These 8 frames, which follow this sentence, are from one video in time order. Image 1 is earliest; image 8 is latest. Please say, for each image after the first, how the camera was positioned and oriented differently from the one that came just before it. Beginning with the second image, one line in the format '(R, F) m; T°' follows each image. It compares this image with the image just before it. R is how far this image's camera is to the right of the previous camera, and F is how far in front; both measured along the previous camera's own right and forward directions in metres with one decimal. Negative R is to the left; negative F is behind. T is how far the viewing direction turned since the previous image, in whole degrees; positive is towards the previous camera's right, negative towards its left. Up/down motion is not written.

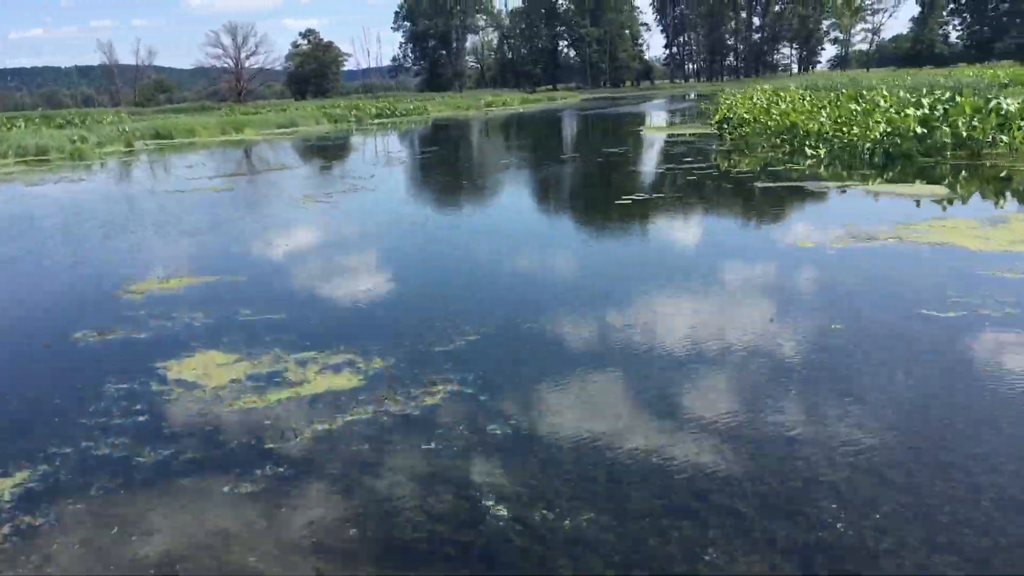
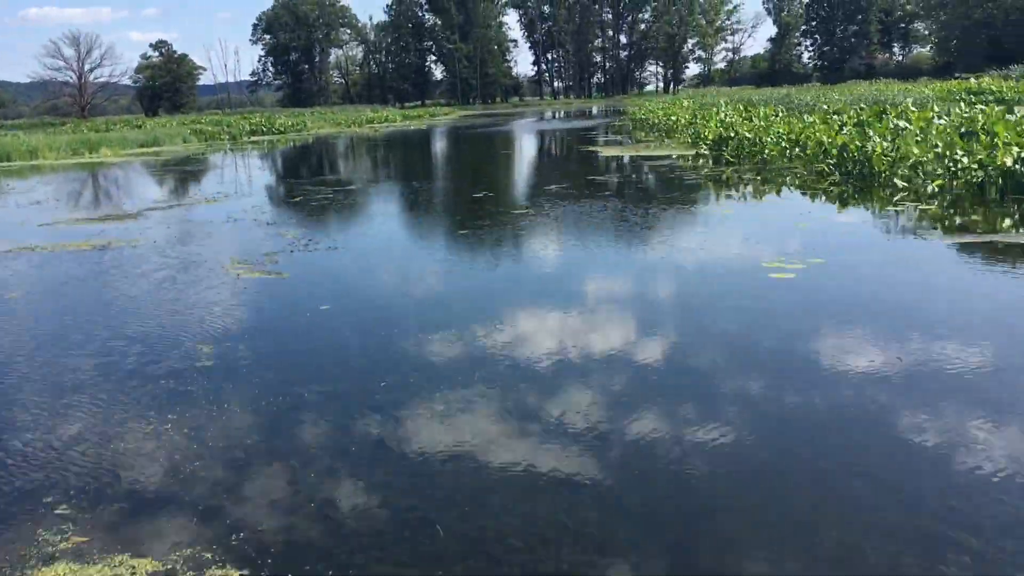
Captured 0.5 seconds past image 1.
(-0.3, +0.7) m; +8°
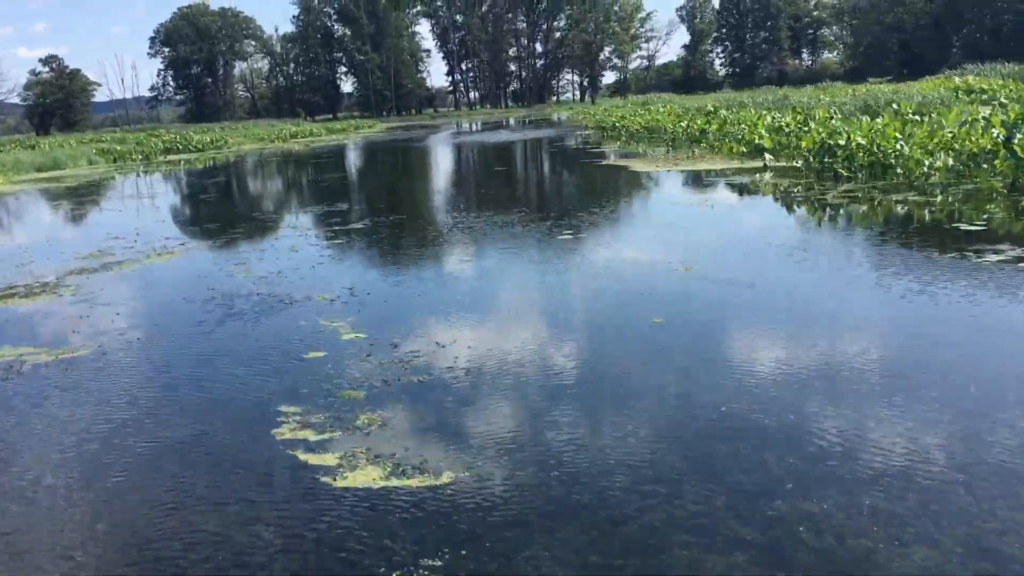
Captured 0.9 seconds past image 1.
(-0.3, +0.7) m; +5°
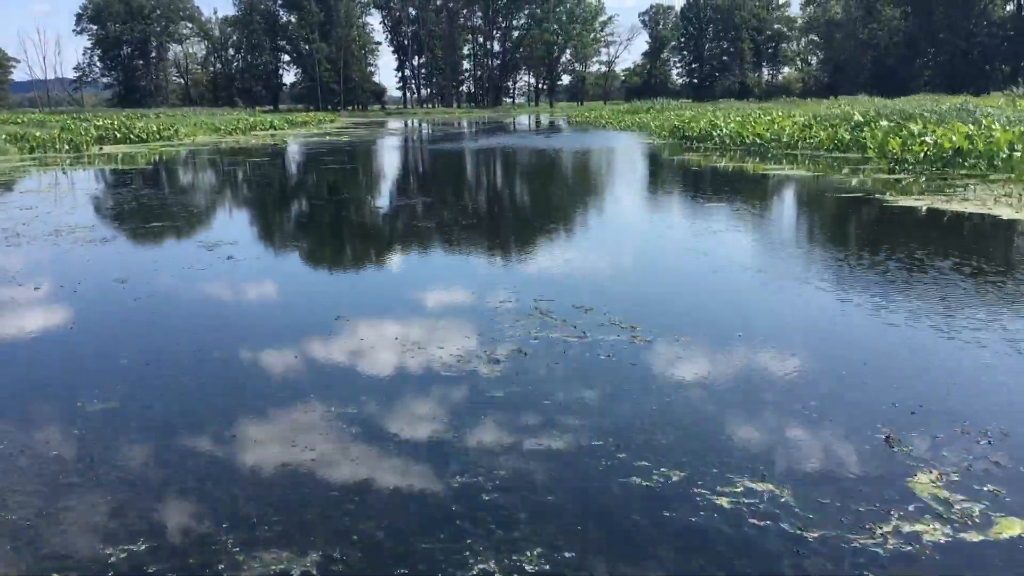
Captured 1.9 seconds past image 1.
(-0.6, +1.3) m; +4°
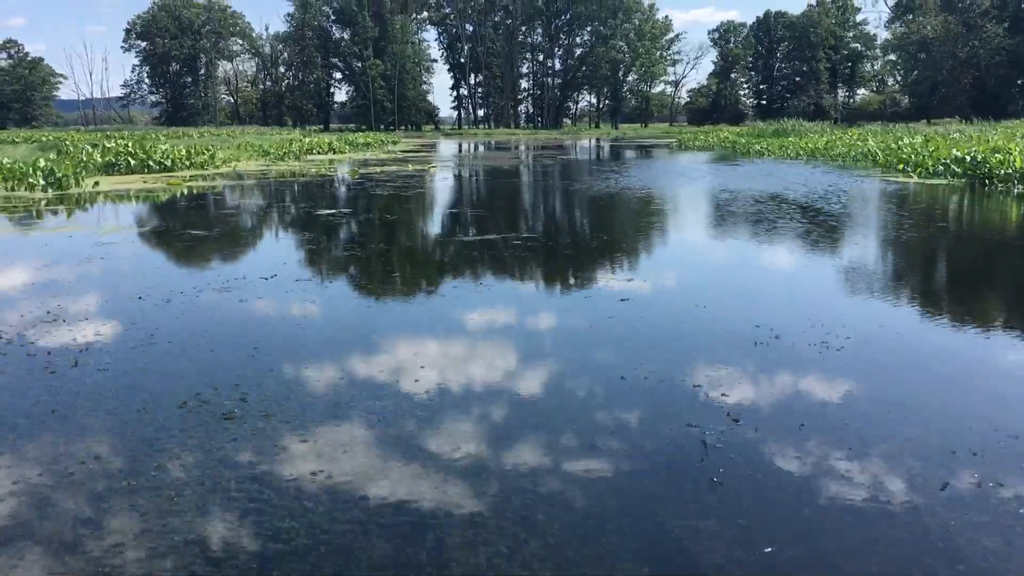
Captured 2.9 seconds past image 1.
(-0.5, +1.5) m; -3°
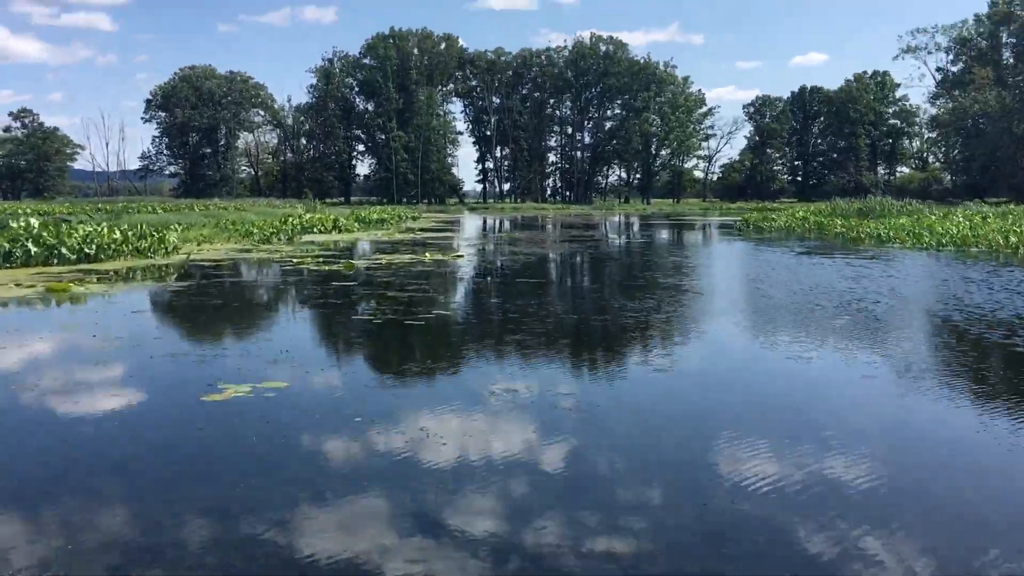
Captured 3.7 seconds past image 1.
(-0.1, +1.2) m; -1°
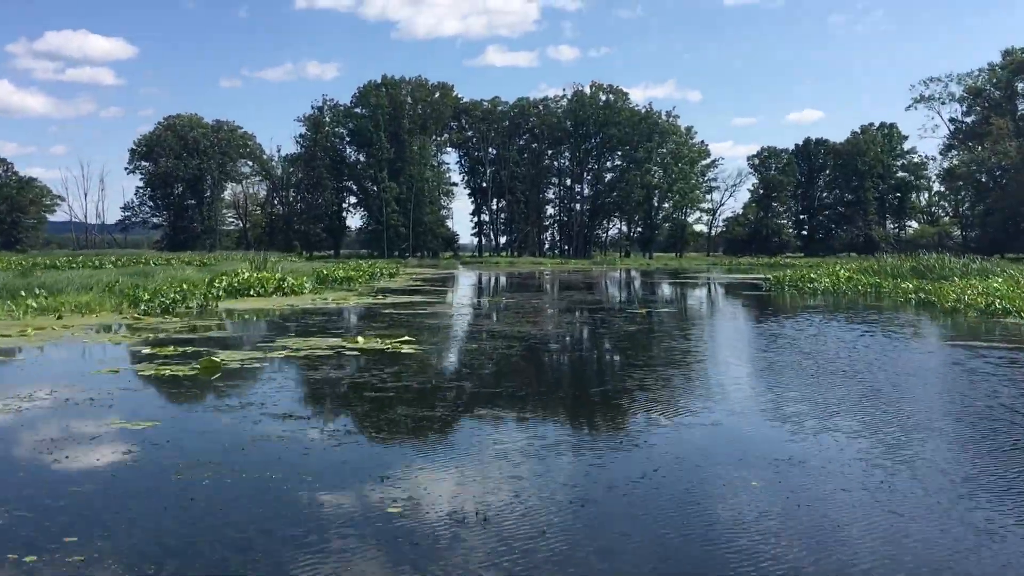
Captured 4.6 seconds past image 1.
(+0.1, +1.1) m; 0°
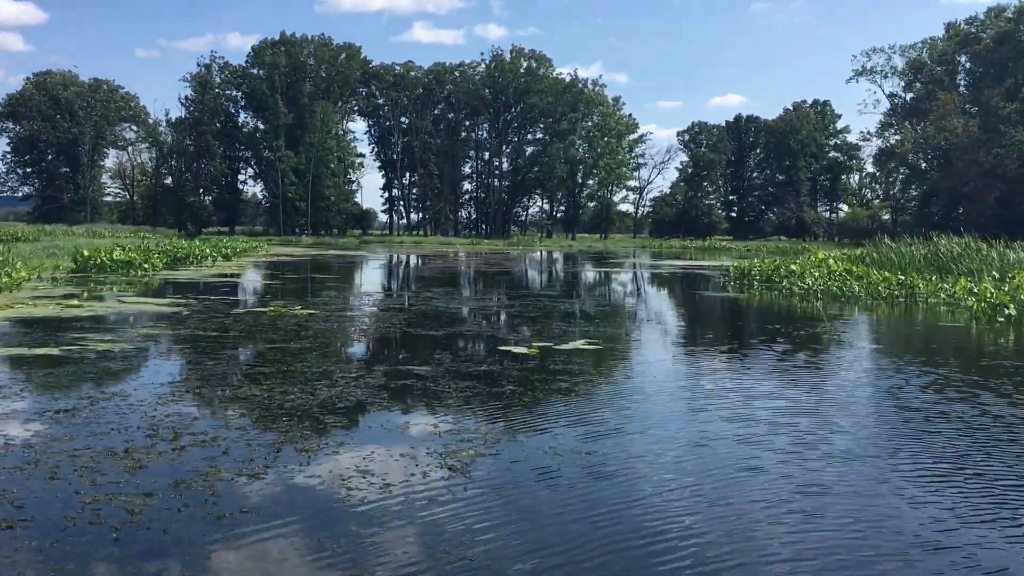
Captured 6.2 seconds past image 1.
(+0.3, +1.8) m; +5°
